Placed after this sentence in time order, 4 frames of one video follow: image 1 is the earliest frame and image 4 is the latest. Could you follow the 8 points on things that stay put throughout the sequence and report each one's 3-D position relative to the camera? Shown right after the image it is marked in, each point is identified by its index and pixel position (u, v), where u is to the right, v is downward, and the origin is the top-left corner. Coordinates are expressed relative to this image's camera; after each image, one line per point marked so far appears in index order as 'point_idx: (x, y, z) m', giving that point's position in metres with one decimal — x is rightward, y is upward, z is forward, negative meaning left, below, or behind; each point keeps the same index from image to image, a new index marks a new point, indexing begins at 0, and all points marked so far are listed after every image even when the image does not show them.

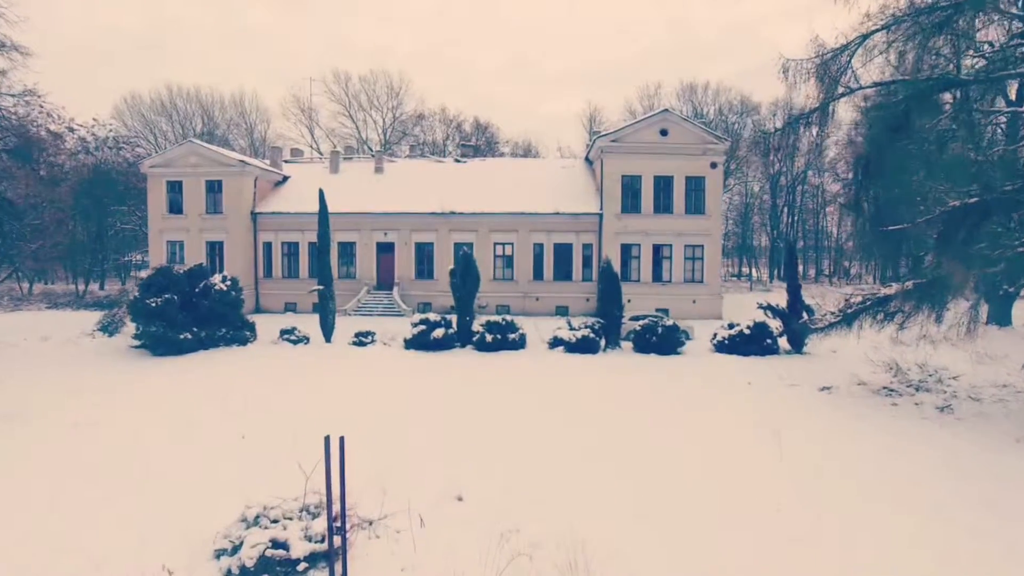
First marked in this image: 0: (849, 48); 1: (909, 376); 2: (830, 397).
0: (+6.8, +4.8, +13.4) m
1: (+9.1, -2.0, +15.3) m
2: (+7.0, -2.4, +14.5) m
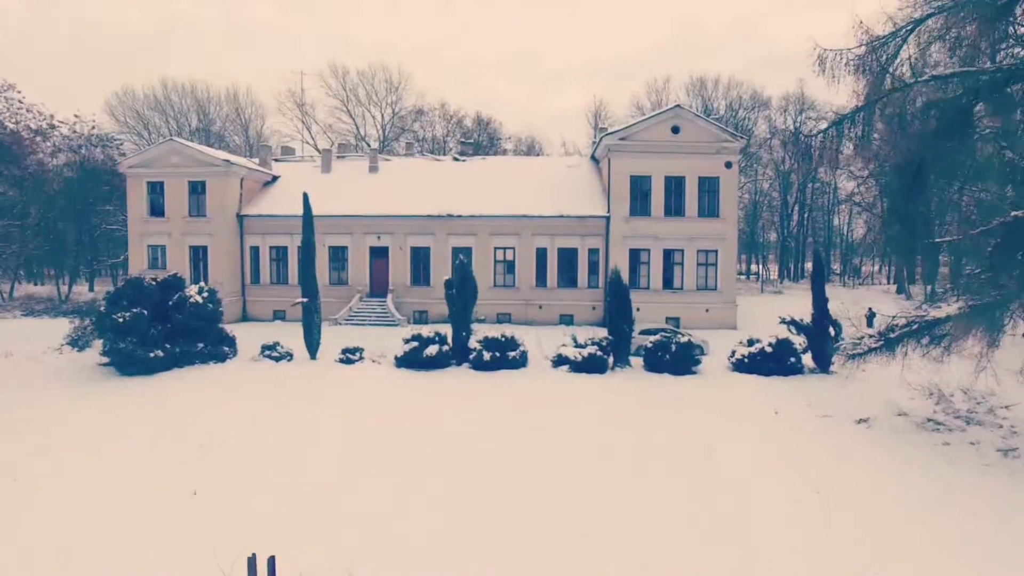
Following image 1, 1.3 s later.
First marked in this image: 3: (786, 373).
0: (+6.7, +4.4, +11.7) m
1: (+9.1, -2.4, +13.7) m
2: (+6.9, -2.8, +12.8) m
3: (+7.2, -2.2, +17.5) m
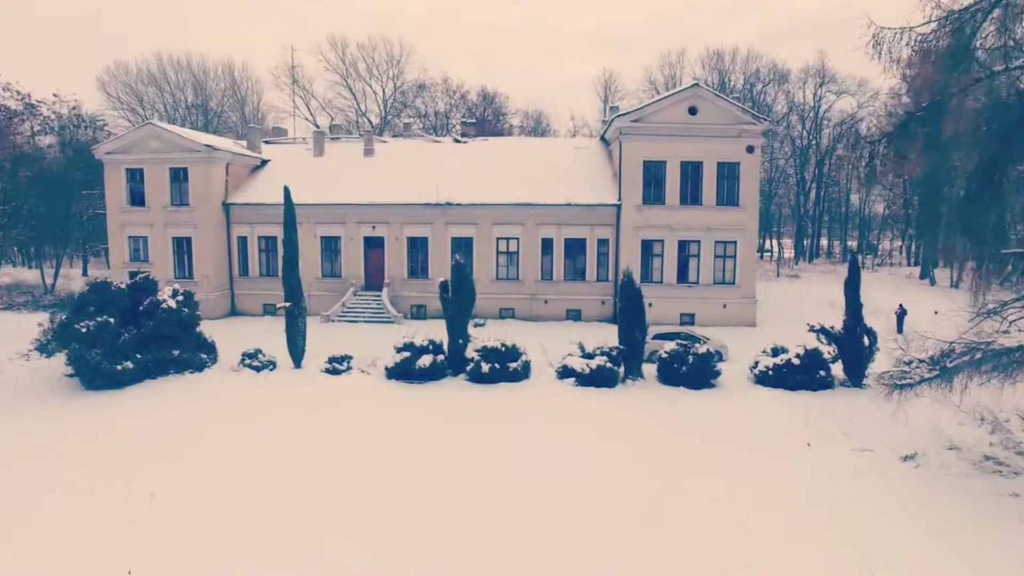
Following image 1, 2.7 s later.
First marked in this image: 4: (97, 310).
0: (+6.7, +4.0, +9.8) m
1: (+9.1, -2.7, +12.1) m
2: (+6.9, -3.2, +11.2) m
3: (+7.2, -2.4, +15.9) m
4: (-10.2, -0.5, +16.4) m
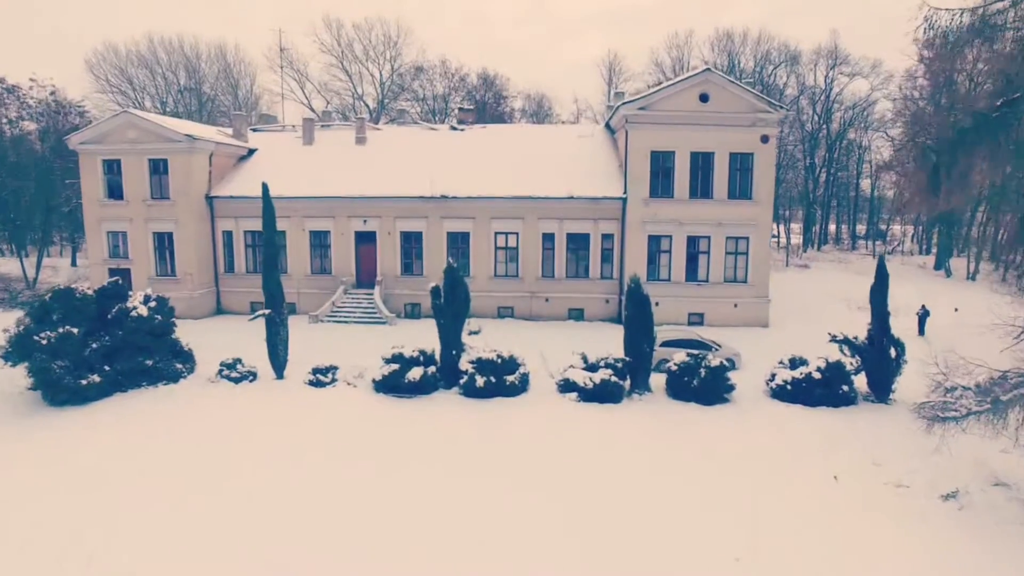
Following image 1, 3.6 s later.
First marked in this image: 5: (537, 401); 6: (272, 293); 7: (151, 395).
0: (+6.6, +3.7, +8.4) m
1: (+9.0, -3.0, +10.8) m
2: (+6.8, -3.4, +10.0) m
3: (+7.2, -2.5, +14.7) m
4: (-10.3, -0.7, +15.2) m
5: (+0.6, -2.6, +15.1) m
6: (-5.8, -0.1, +16.1) m
7: (-8.3, -2.5, +15.3) m
